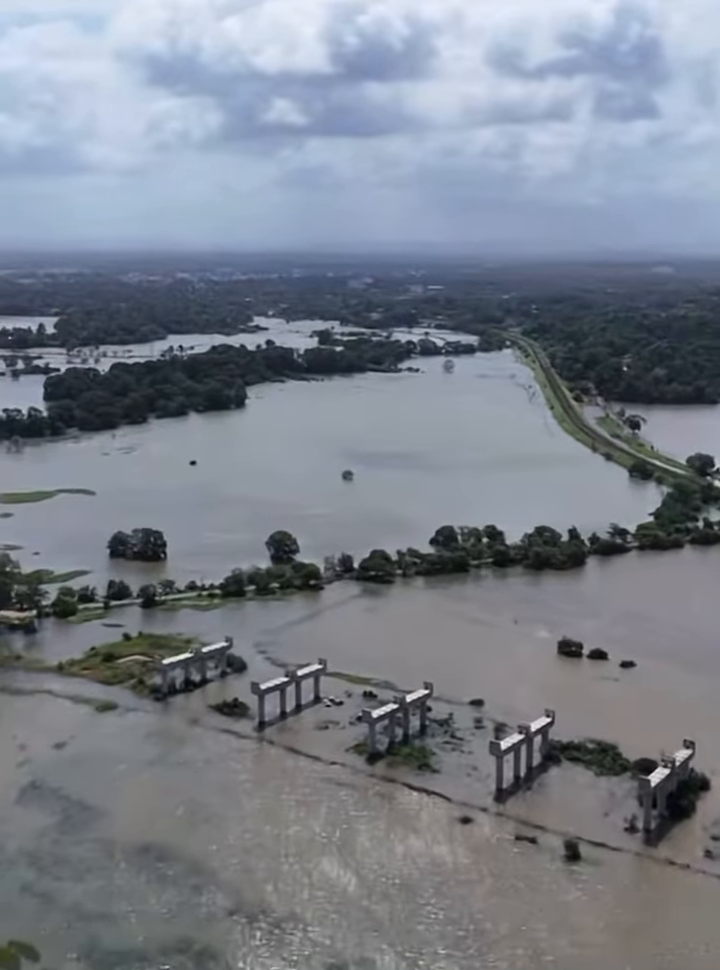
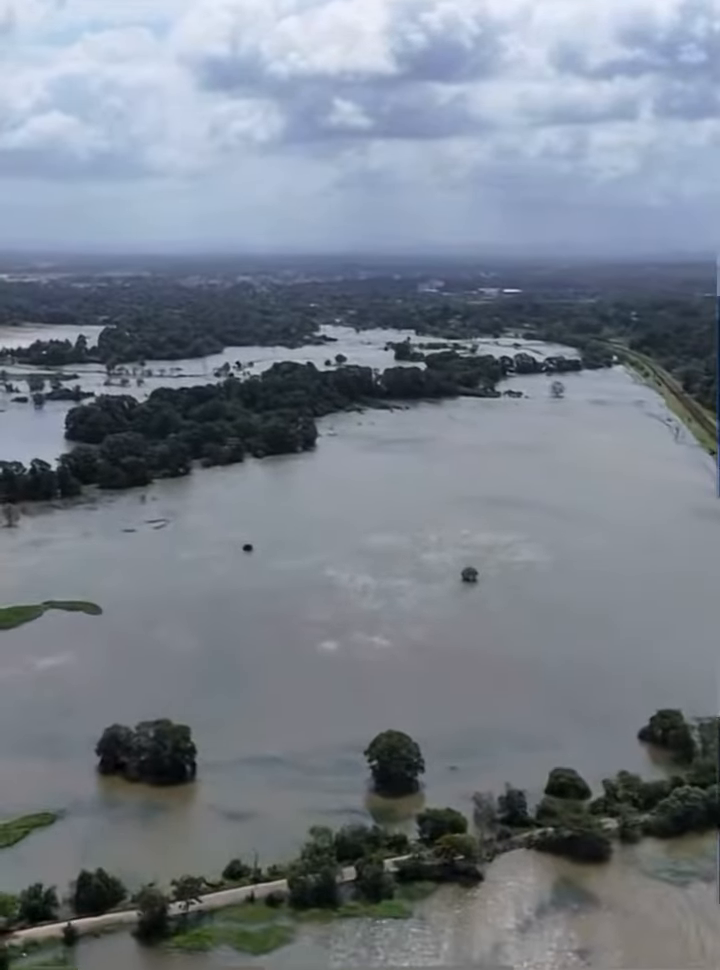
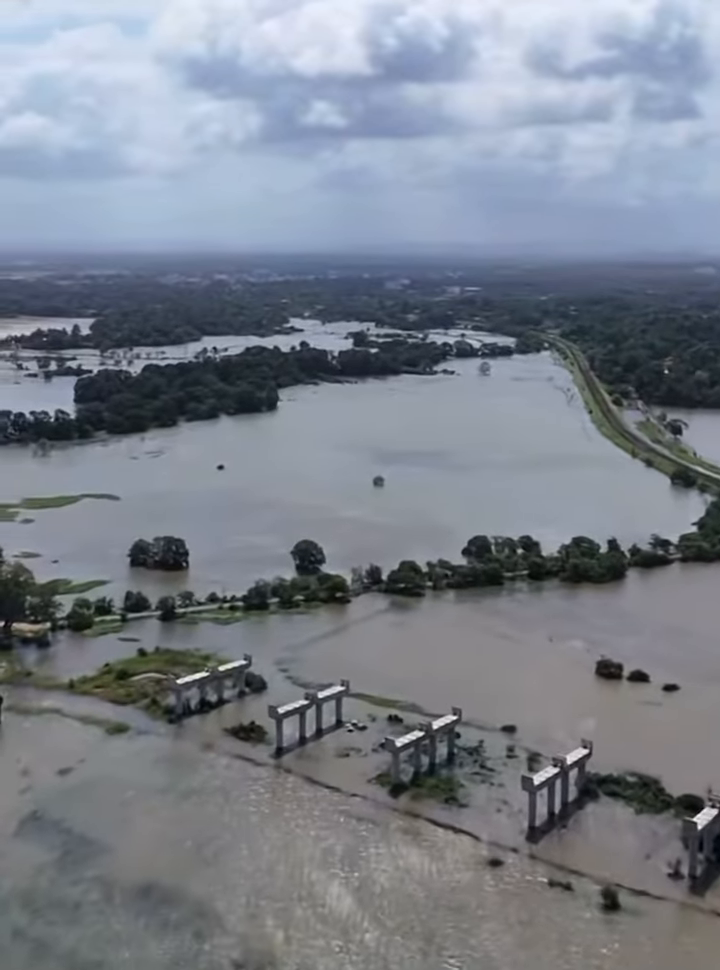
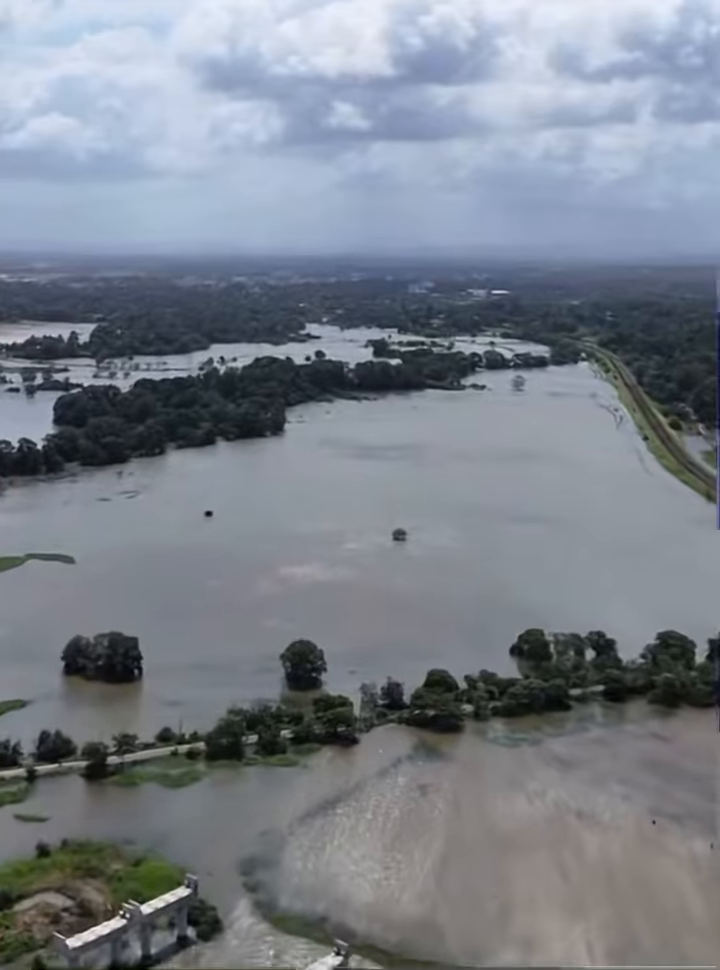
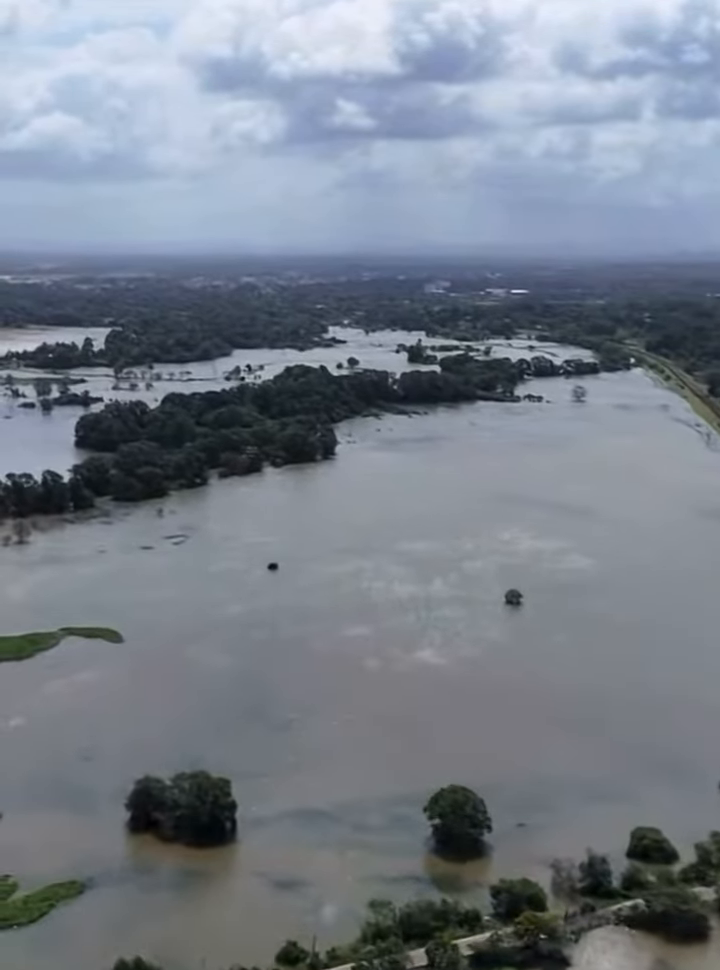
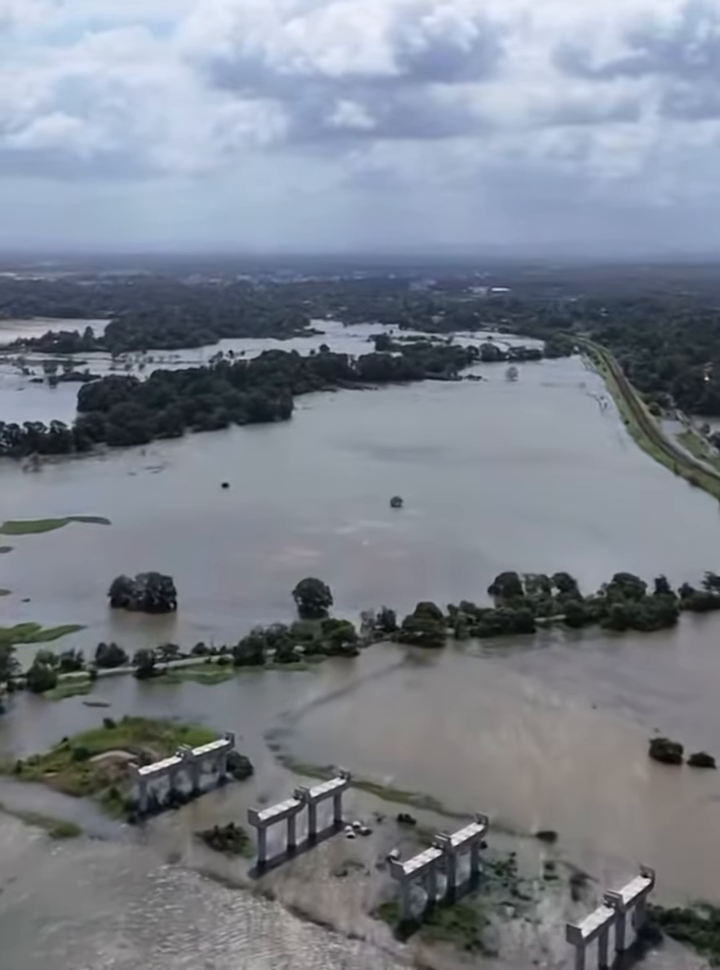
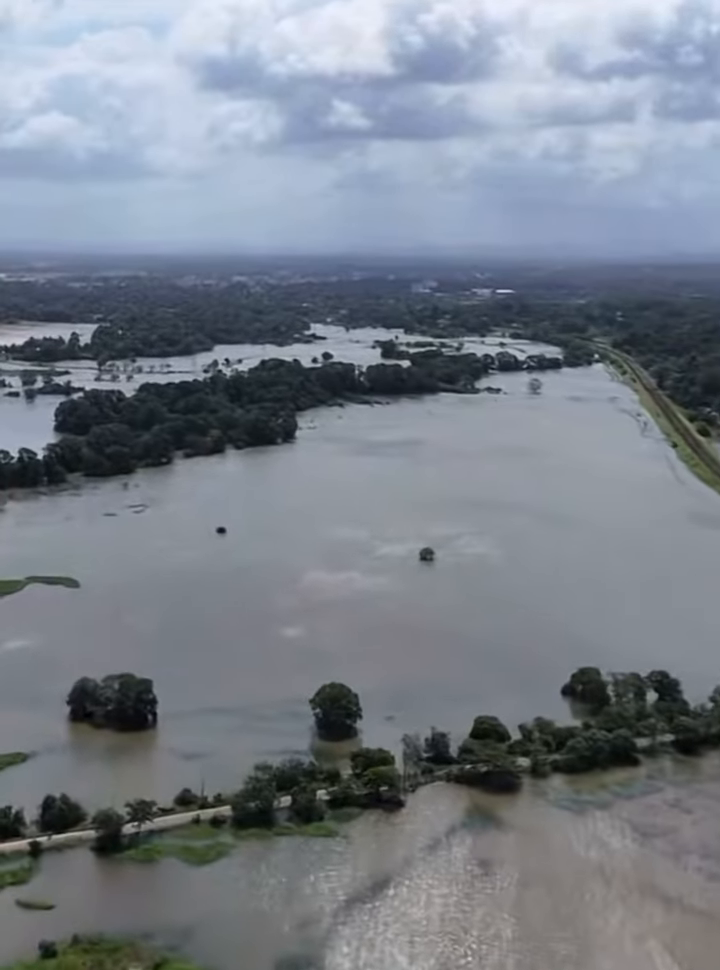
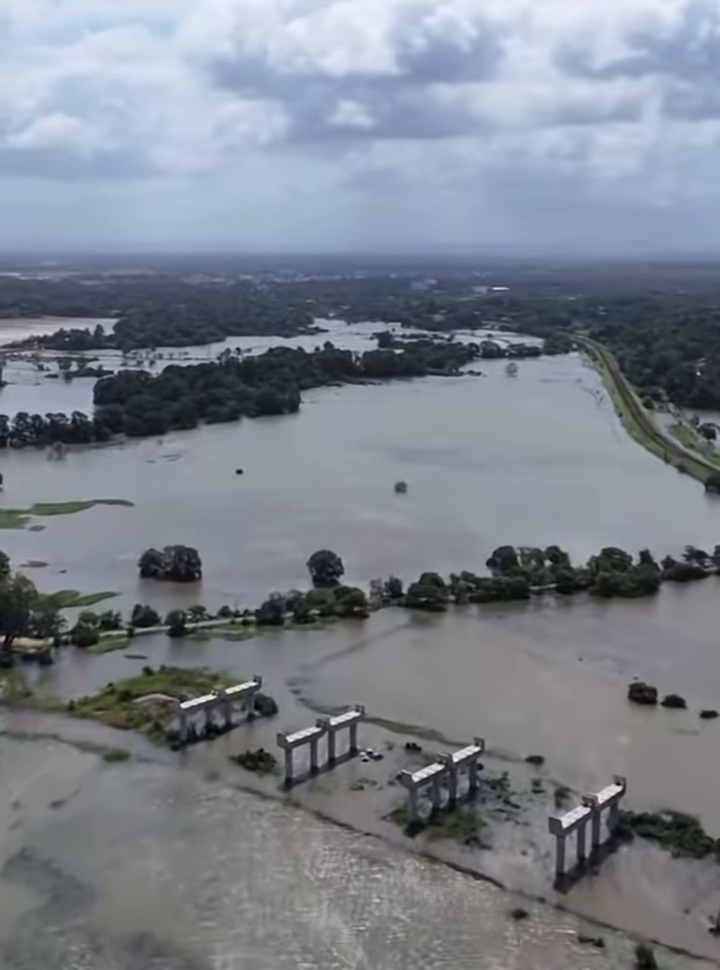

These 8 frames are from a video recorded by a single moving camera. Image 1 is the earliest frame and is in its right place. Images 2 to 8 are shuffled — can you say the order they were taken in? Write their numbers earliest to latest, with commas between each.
3, 8, 6, 4, 7, 2, 5
